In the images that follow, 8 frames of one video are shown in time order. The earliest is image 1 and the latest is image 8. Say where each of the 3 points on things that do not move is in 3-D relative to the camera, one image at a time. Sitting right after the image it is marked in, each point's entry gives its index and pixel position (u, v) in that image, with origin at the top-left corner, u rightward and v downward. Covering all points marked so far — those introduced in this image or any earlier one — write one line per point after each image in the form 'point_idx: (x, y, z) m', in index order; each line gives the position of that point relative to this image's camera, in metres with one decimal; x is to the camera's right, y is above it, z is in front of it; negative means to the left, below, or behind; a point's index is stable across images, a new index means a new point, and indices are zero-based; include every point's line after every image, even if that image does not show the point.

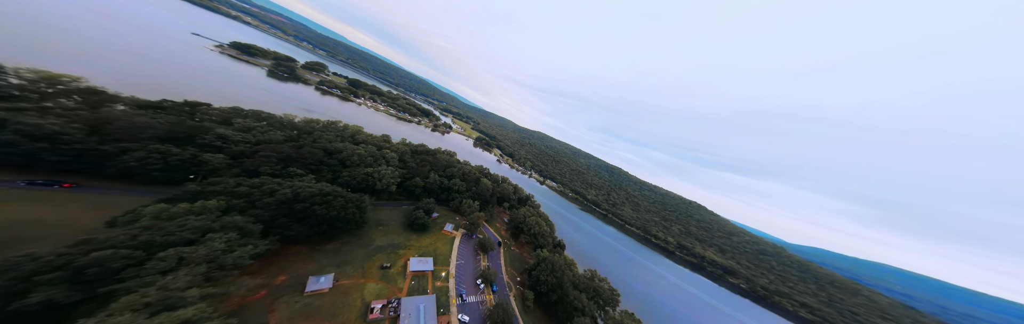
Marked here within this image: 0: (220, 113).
0: (-29.3, +5.5, +18.4) m
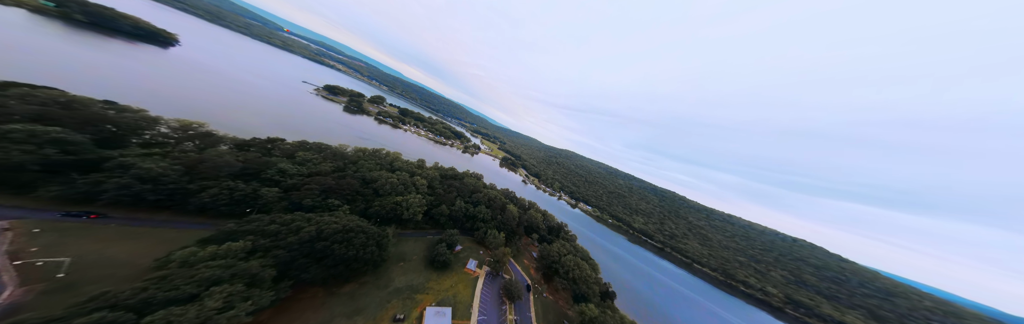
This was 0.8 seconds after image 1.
0: (-26.4, +2.0, +21.6) m
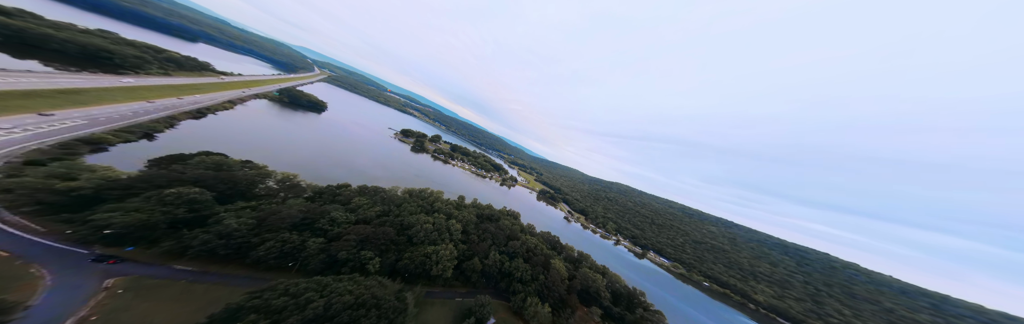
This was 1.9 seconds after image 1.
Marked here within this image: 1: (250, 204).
0: (-21.6, -4.0, +24.1) m
1: (-24.5, -3.9, +16.8) m
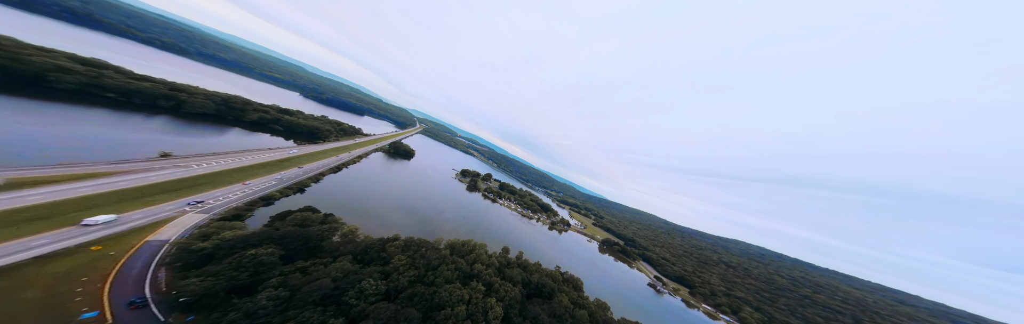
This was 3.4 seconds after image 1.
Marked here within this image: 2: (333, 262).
0: (-15.1, -11.0, +23.2) m
1: (-19.9, -9.8, +17.1) m
2: (-18.2, -10.1, +18.2) m
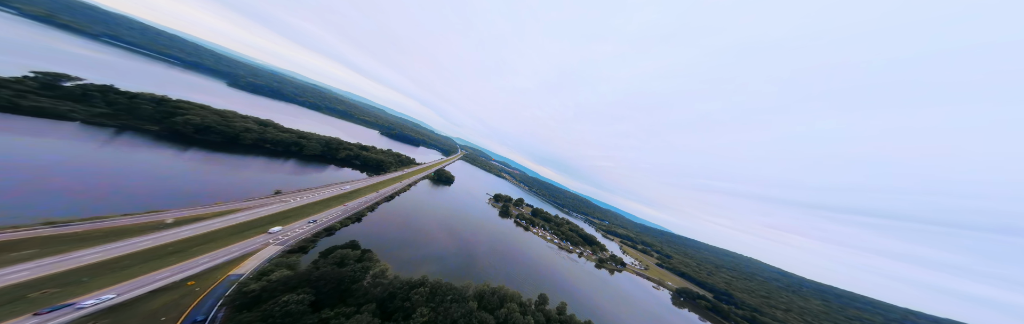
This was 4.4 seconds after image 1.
0: (-10.7, -15.3, +21.0) m
1: (-16.6, -13.7, +16.1) m
2: (-14.6, -14.1, +16.7) m
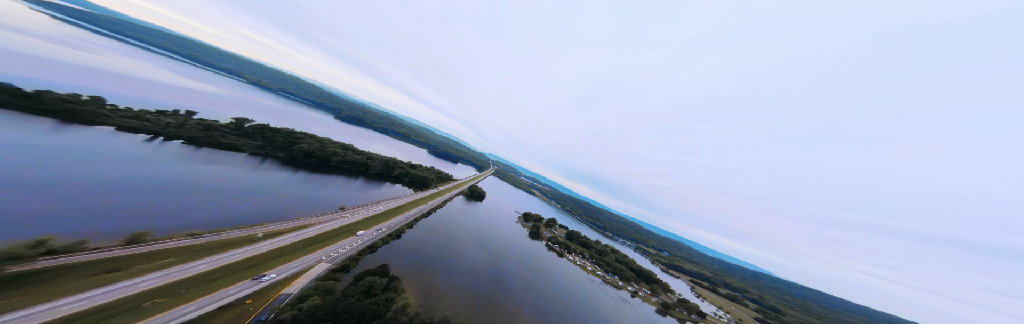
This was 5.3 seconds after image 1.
0: (-7.1, -17.9, +18.1) m
1: (-13.8, -16.2, +14.3) m
2: (-11.8, -16.5, +14.6) m
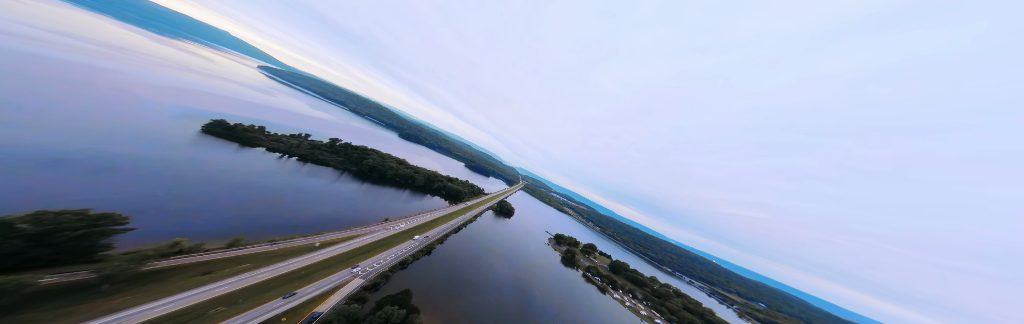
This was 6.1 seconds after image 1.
0: (-4.6, -19.8, +14.2) m
1: (-11.8, -18.0, +11.7) m
2: (-9.8, -18.3, +11.6) m
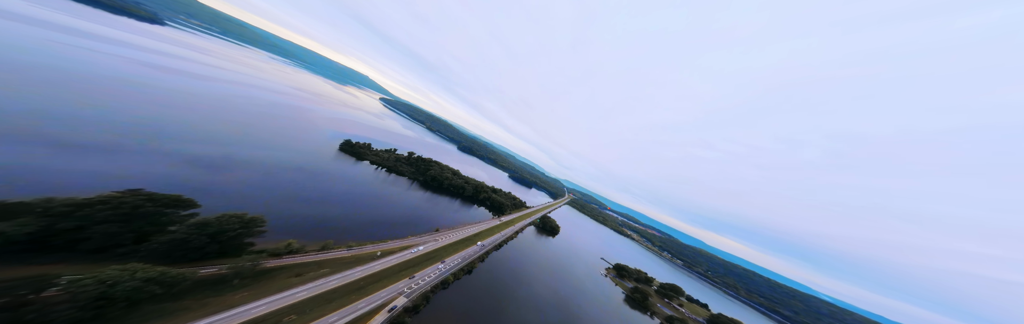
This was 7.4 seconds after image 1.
0: (-1.0, -21.0, +8.6) m
1: (-8.6, -19.3, +7.9) m
2: (-6.6, -19.5, +7.3) m
